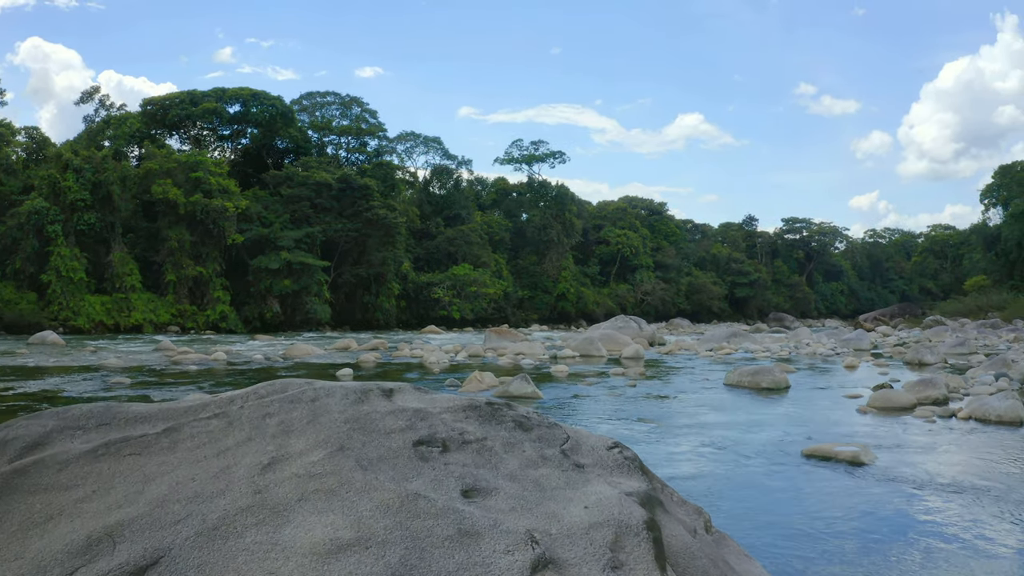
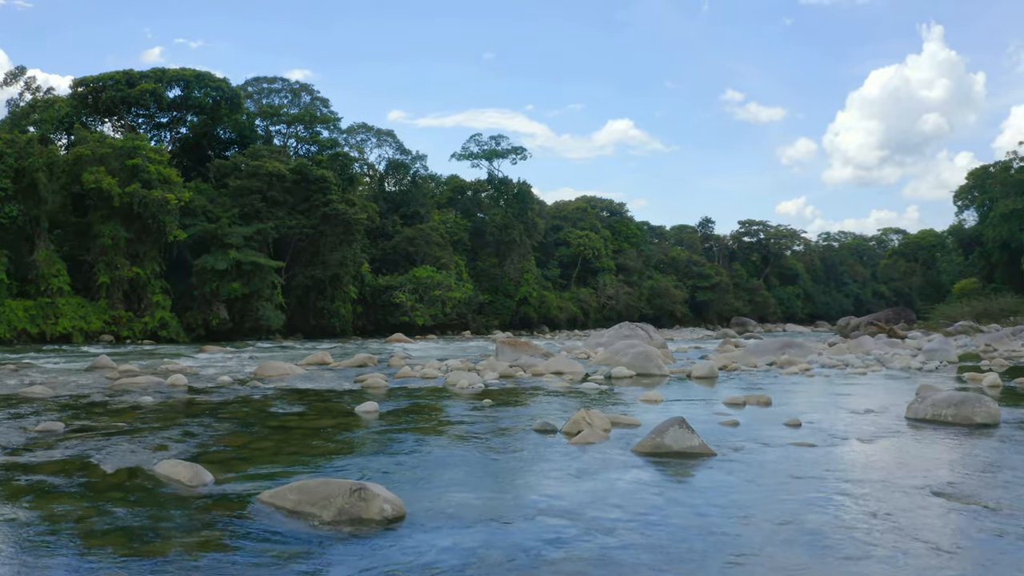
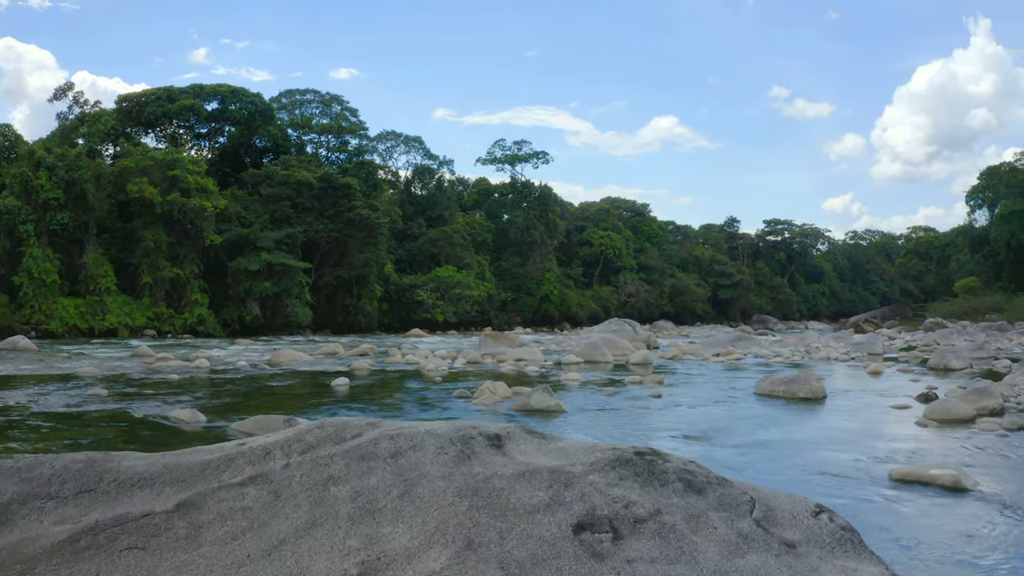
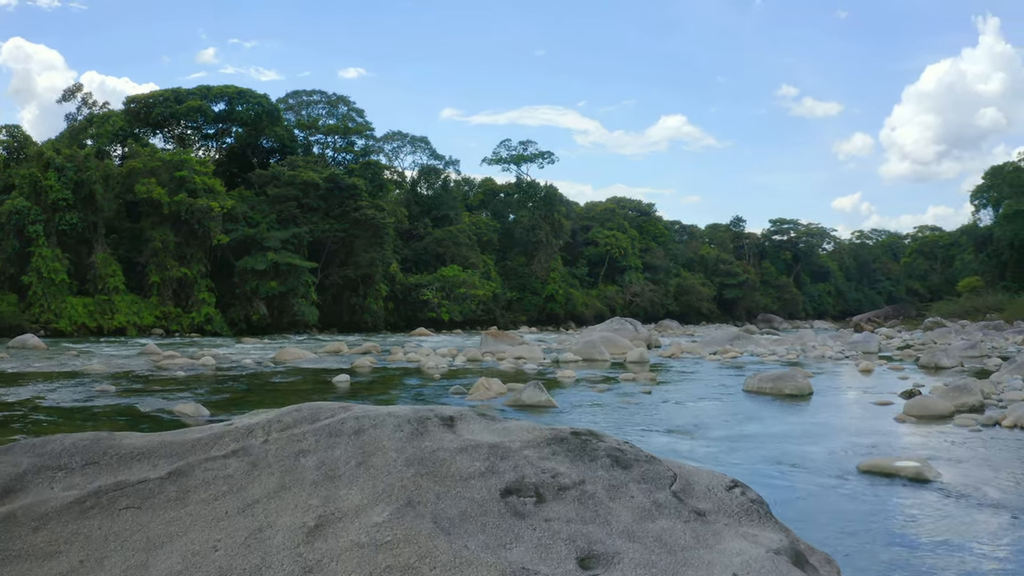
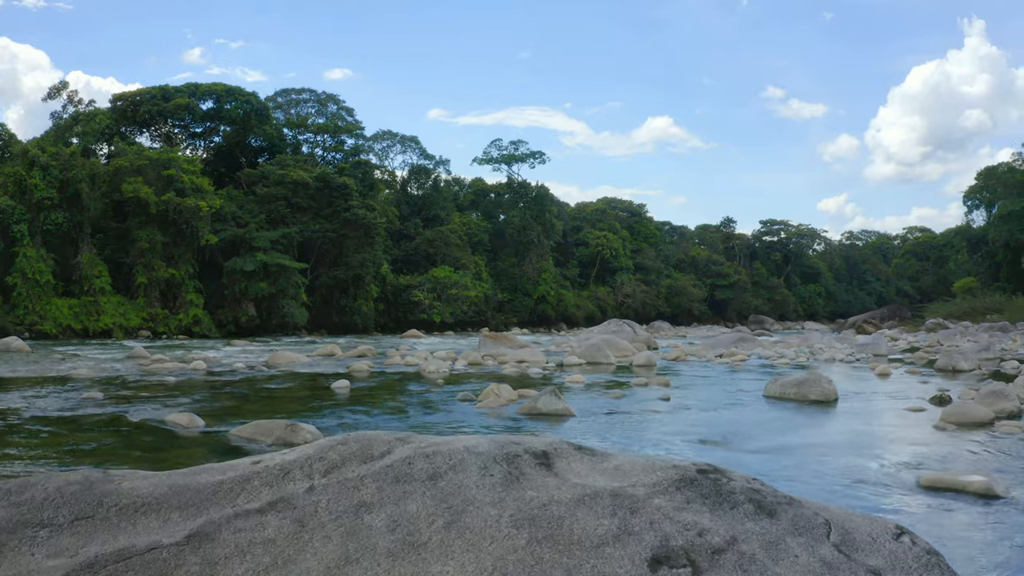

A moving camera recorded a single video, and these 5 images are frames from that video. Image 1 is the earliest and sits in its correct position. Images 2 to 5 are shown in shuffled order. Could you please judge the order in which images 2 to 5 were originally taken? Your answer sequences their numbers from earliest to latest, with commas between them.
4, 3, 5, 2
